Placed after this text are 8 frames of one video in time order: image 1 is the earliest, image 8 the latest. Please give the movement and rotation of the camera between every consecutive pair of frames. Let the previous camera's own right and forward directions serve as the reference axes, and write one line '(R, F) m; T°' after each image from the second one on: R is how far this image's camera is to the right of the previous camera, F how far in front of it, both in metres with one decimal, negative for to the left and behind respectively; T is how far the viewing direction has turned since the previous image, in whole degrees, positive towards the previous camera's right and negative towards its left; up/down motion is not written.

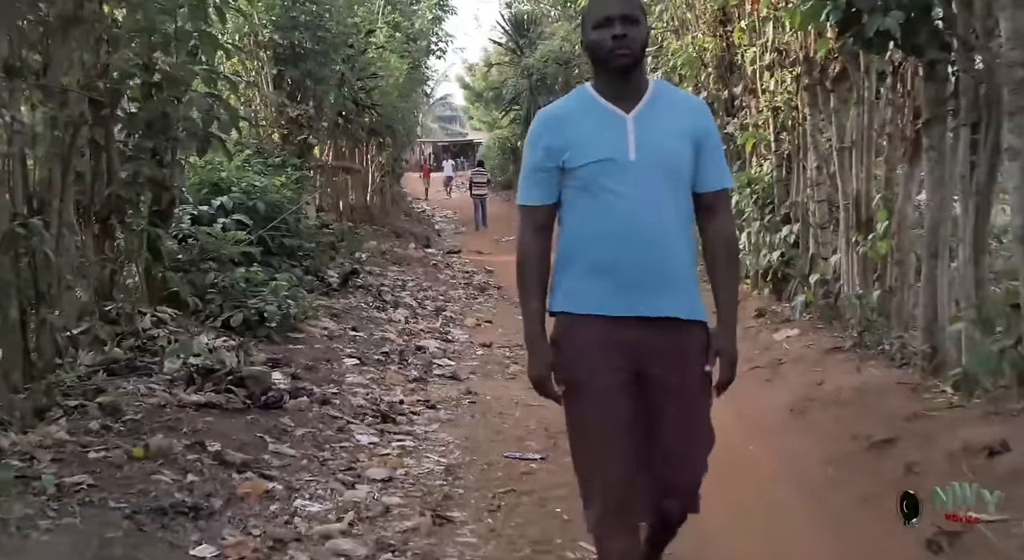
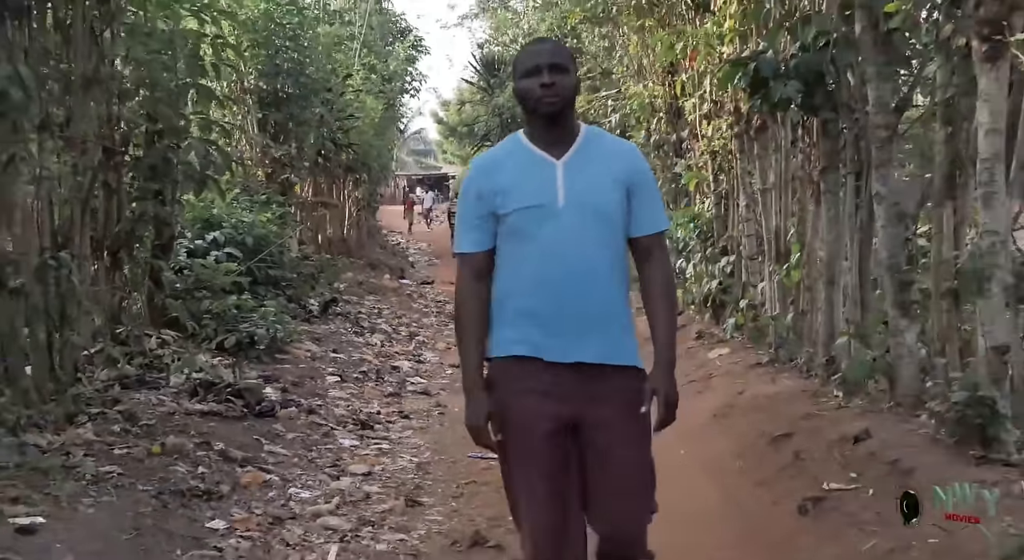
(+0.1, -0.9) m; +1°
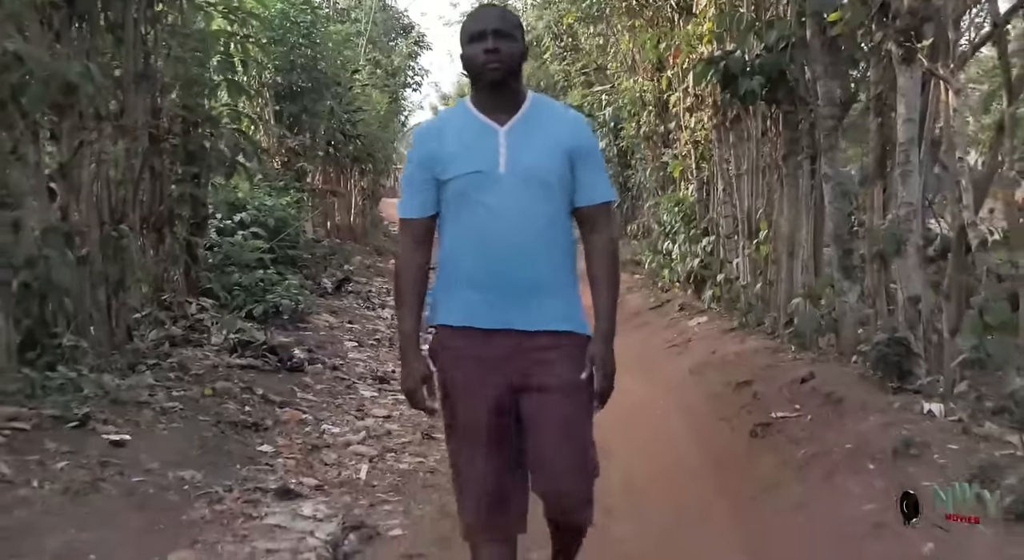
(0.0, -0.9) m; 0°
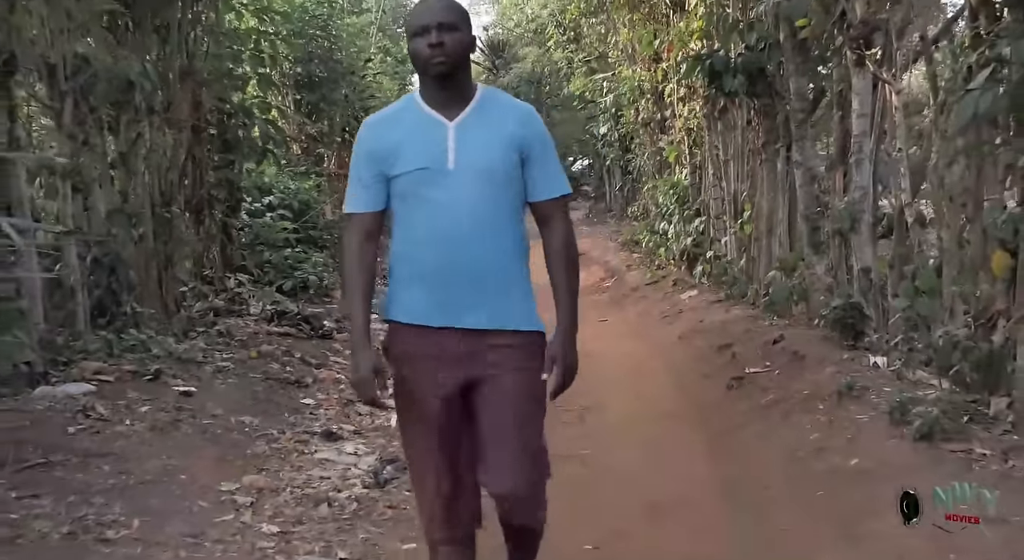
(0.0, -0.9) m; 0°
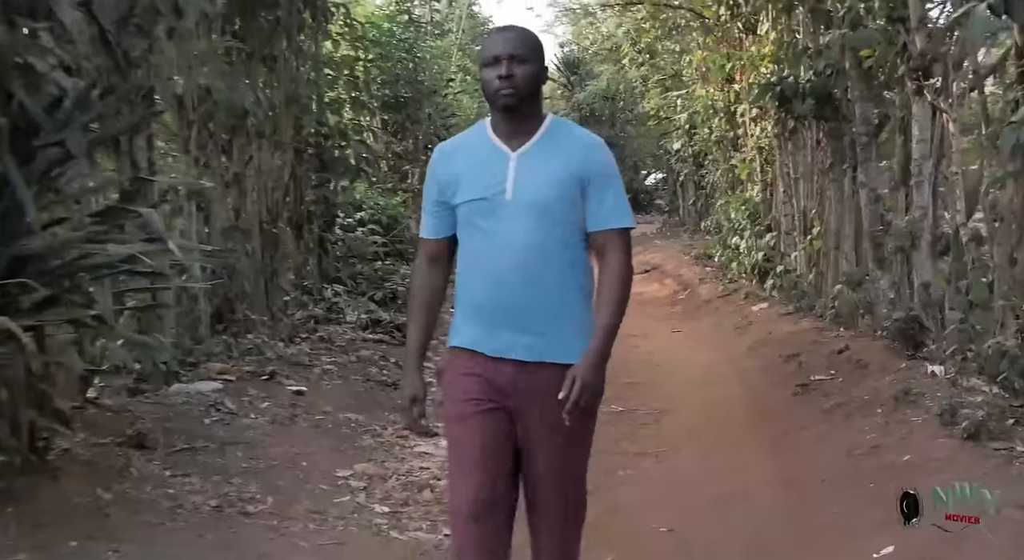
(-0.1, -0.6) m; -4°
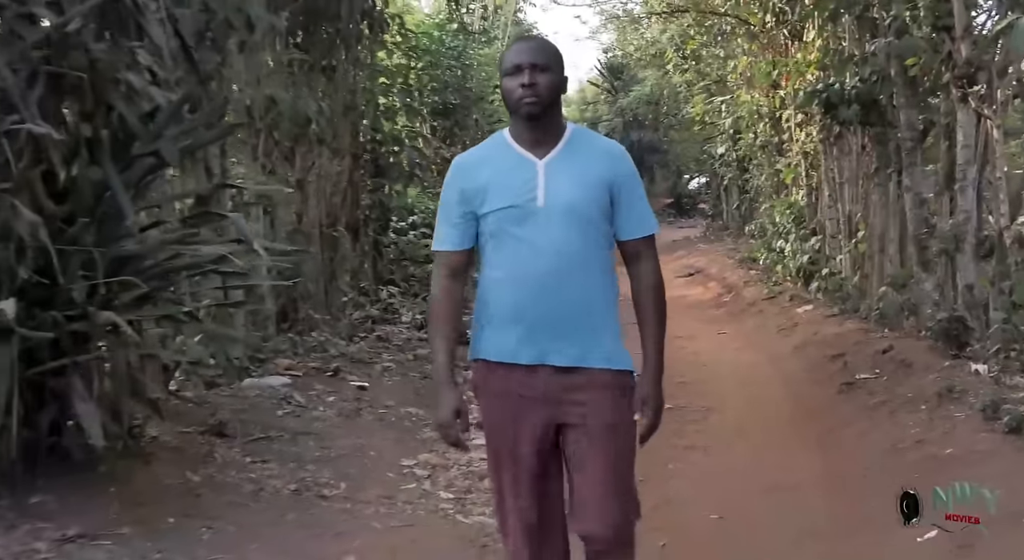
(-0.1, -0.3) m; -2°
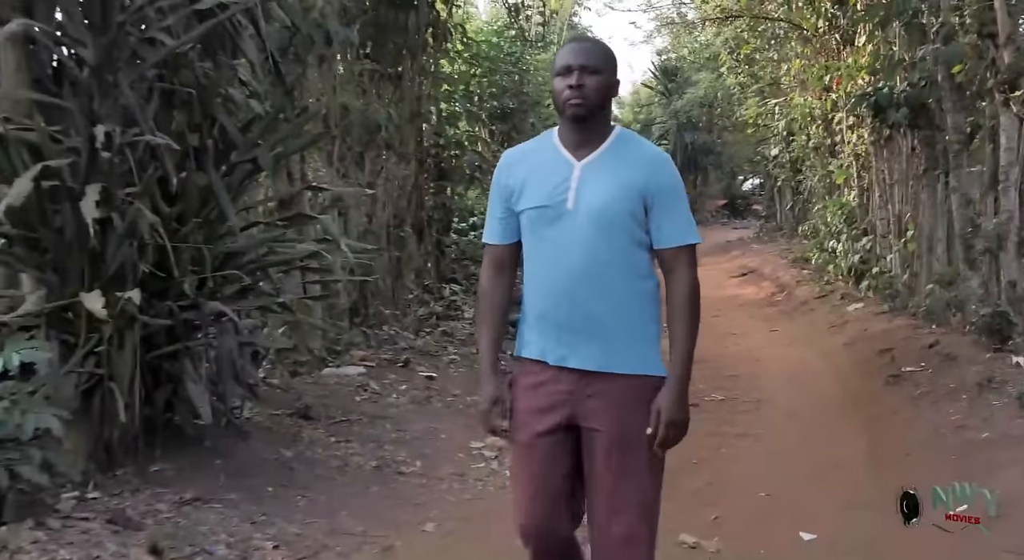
(0.0, -0.4) m; -3°
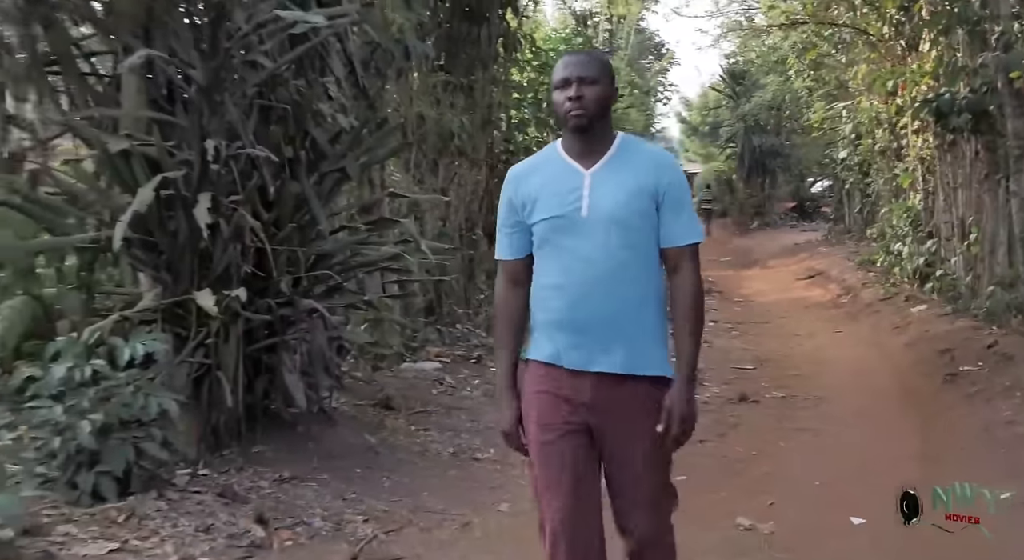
(0.0, -0.4) m; -3°
